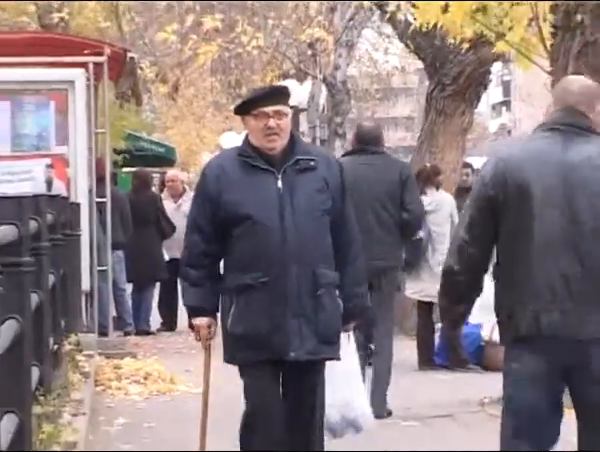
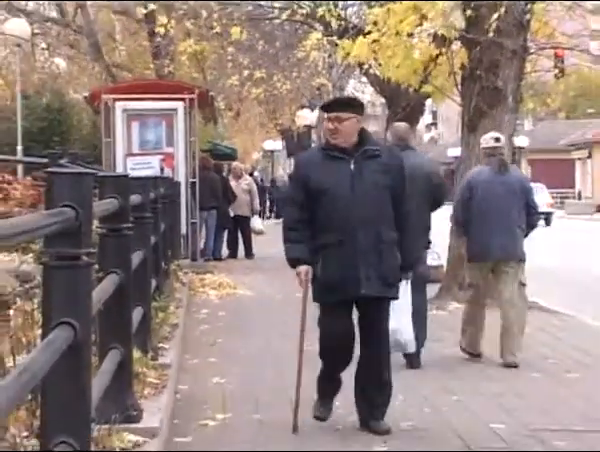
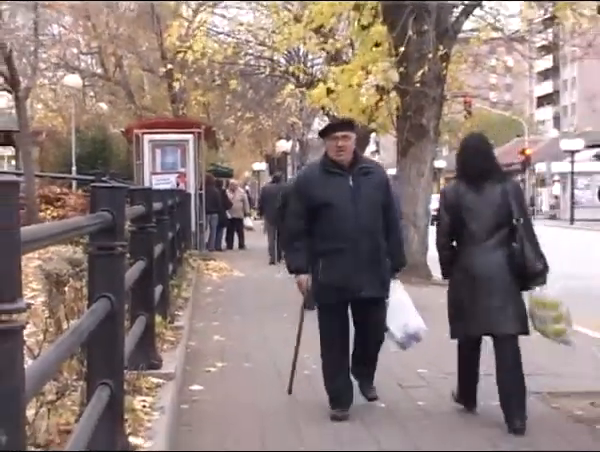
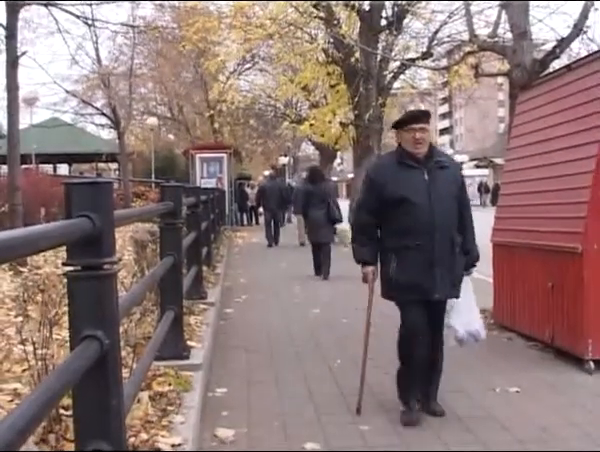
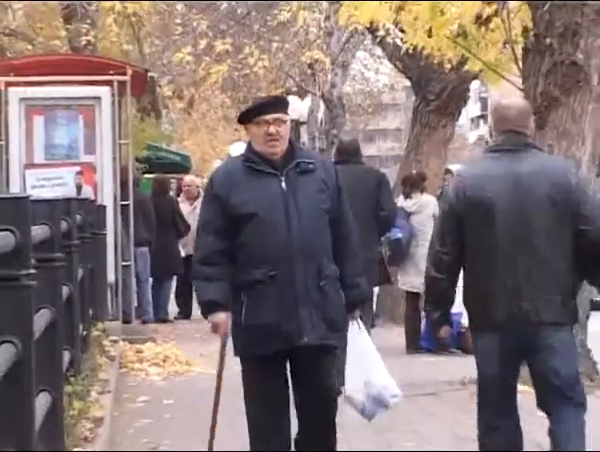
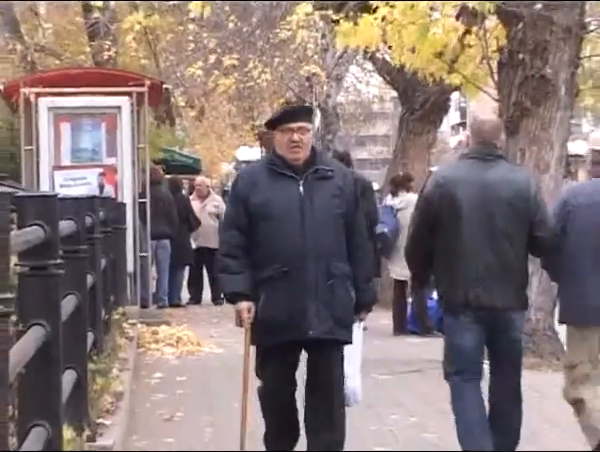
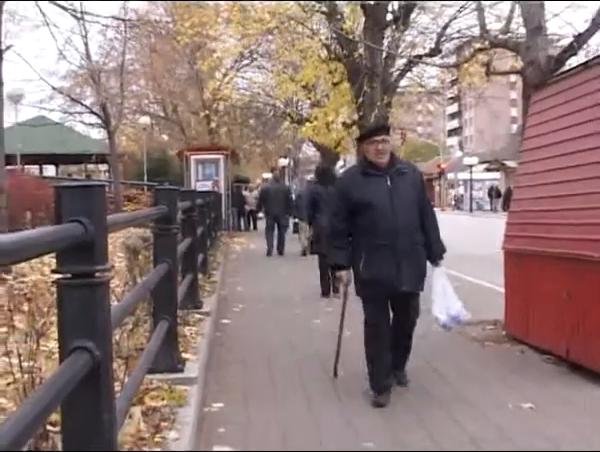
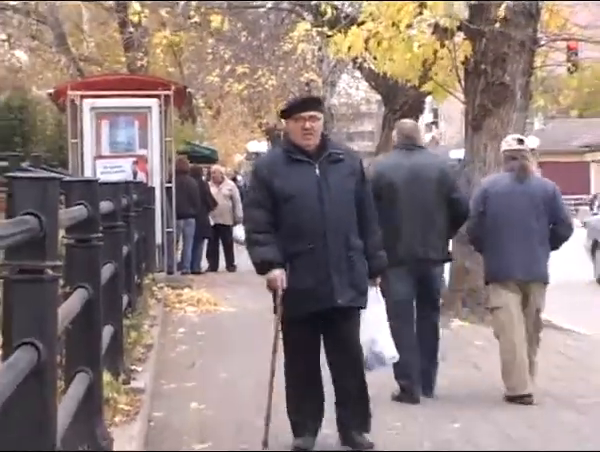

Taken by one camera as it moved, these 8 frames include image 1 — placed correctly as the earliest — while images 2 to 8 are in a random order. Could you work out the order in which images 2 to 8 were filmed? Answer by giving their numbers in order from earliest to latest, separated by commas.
5, 6, 8, 2, 3, 7, 4
